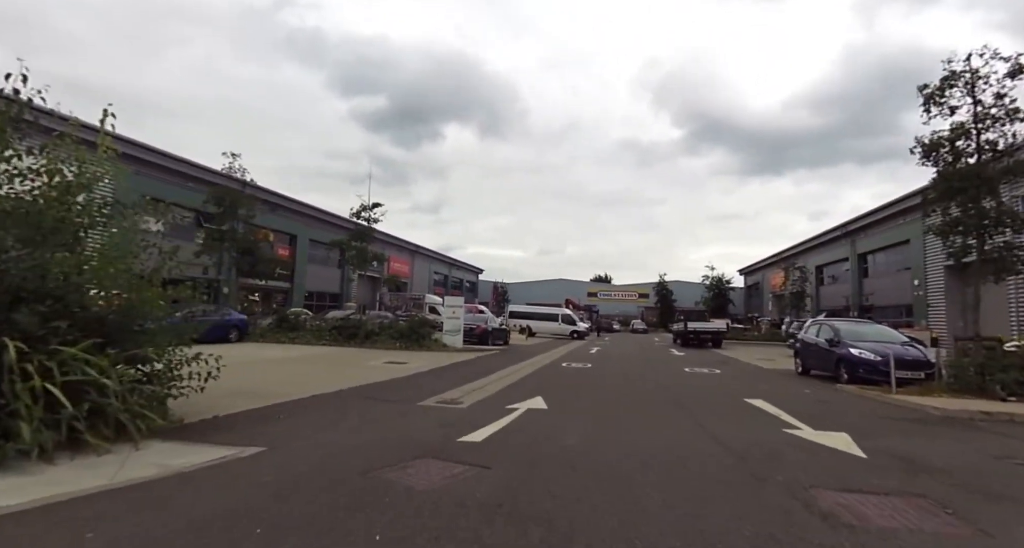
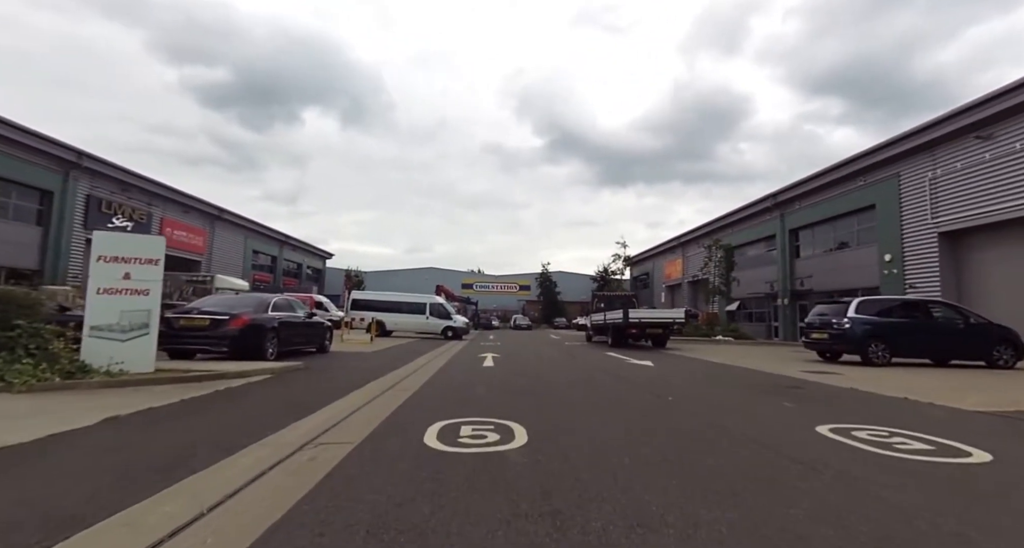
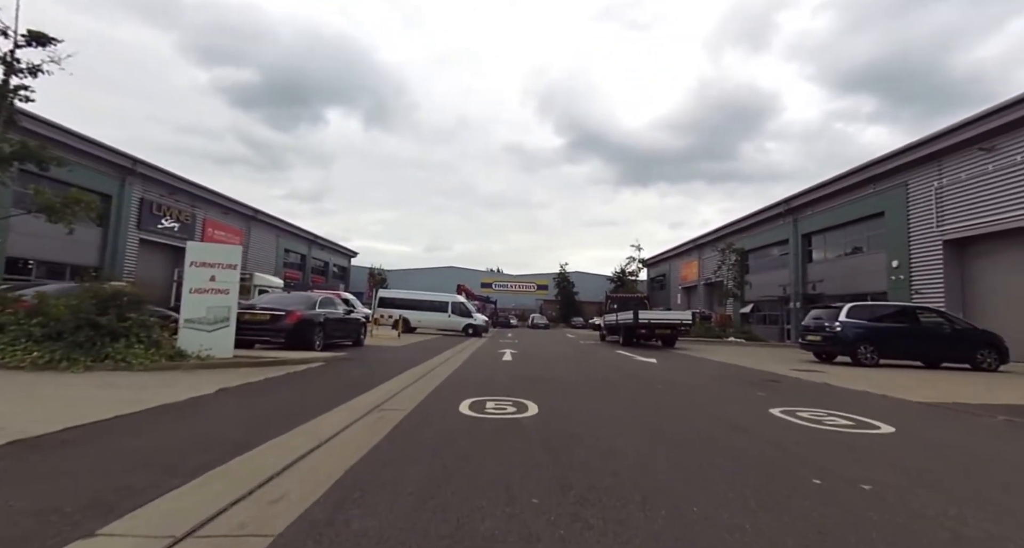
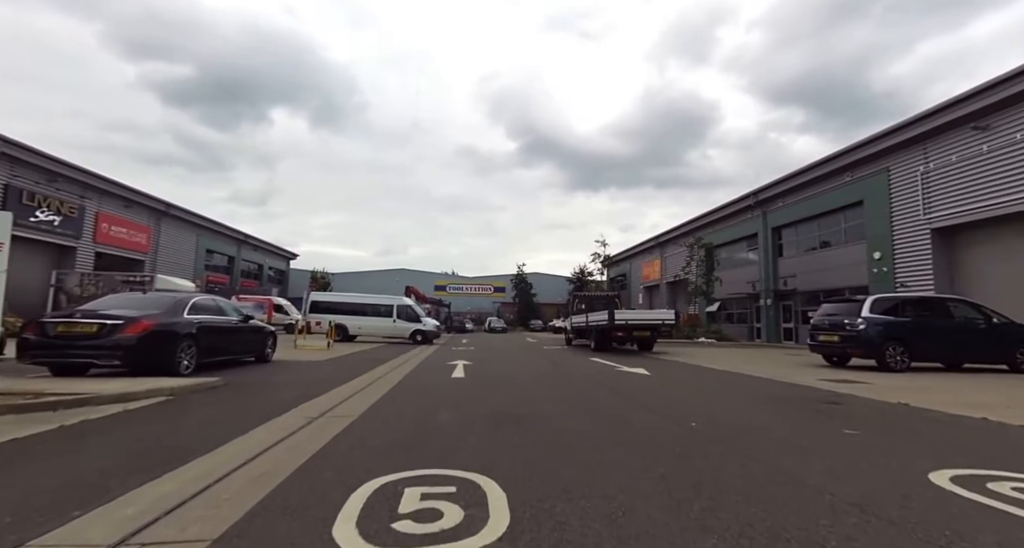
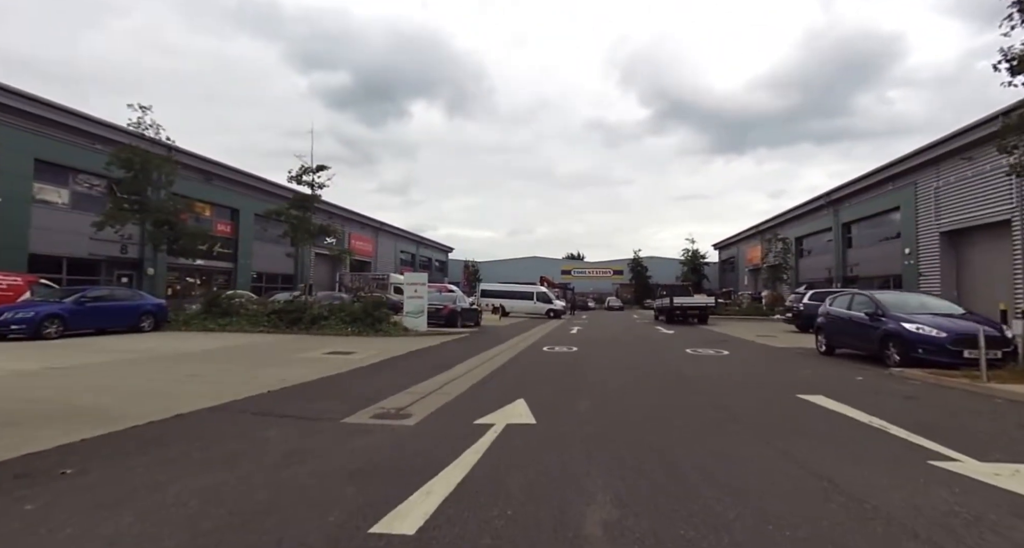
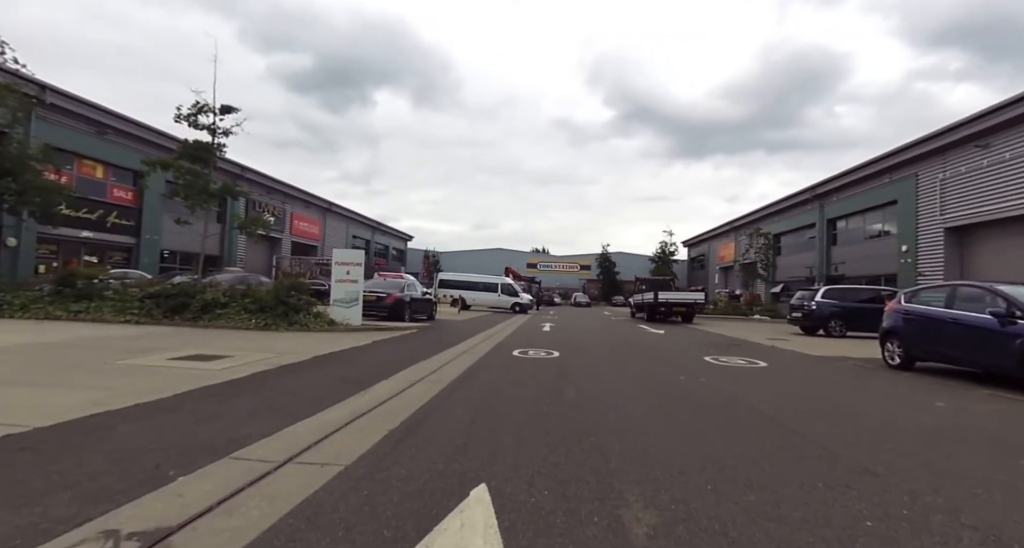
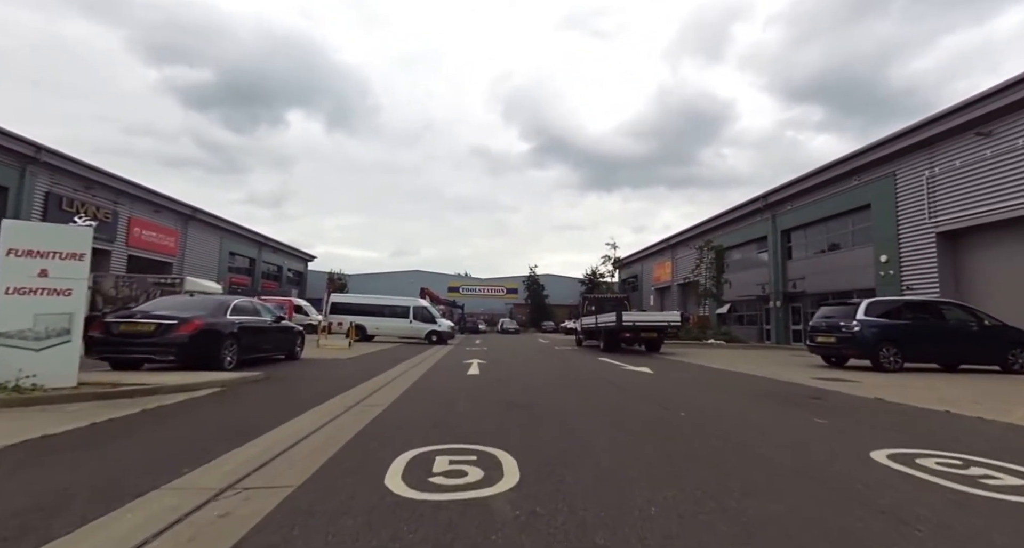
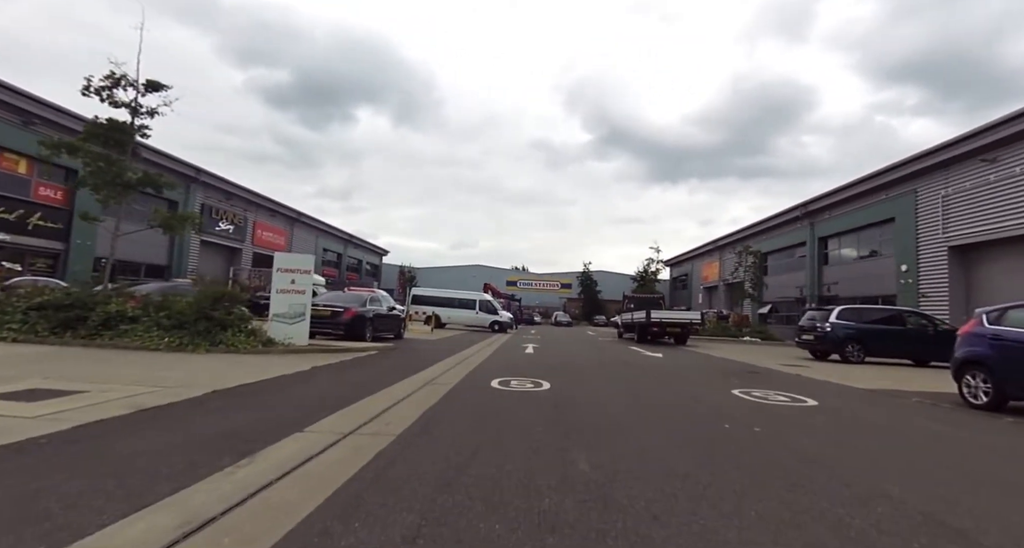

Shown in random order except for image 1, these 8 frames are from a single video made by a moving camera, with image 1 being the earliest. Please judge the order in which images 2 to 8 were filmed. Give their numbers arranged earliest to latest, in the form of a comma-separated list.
5, 6, 8, 3, 2, 7, 4
